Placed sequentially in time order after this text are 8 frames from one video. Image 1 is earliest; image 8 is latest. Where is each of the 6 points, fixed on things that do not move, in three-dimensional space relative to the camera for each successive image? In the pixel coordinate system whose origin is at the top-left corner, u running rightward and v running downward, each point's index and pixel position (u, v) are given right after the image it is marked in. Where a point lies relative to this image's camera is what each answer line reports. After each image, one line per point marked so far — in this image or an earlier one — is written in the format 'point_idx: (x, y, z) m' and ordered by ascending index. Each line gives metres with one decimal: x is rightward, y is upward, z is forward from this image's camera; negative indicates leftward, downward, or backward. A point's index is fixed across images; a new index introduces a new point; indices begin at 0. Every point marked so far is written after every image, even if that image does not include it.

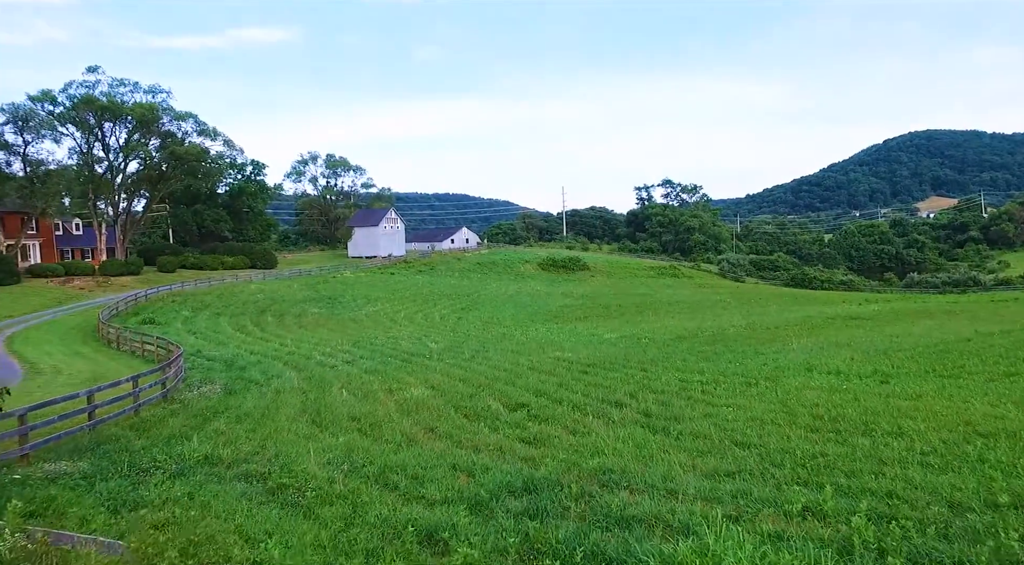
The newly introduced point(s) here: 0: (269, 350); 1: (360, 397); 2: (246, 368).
0: (-7.4, -2.1, +19.8) m
1: (-2.7, -2.1, +11.9) m
2: (-6.2, -2.0, +15.2) m
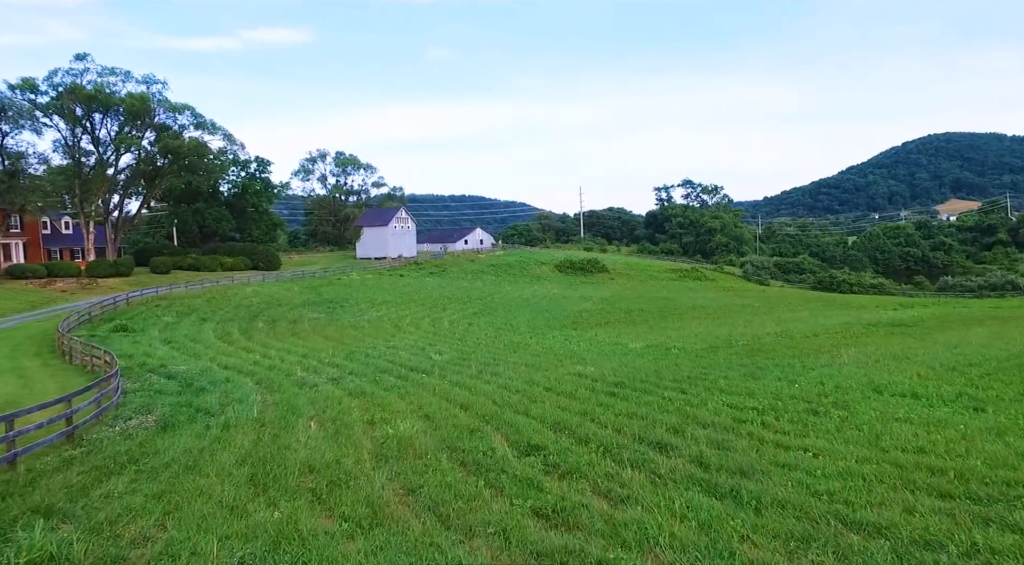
0: (-7.0, -2.1, +17.4) m
1: (-2.6, -2.1, +9.3) m
2: (-6.0, -2.0, +12.7) m
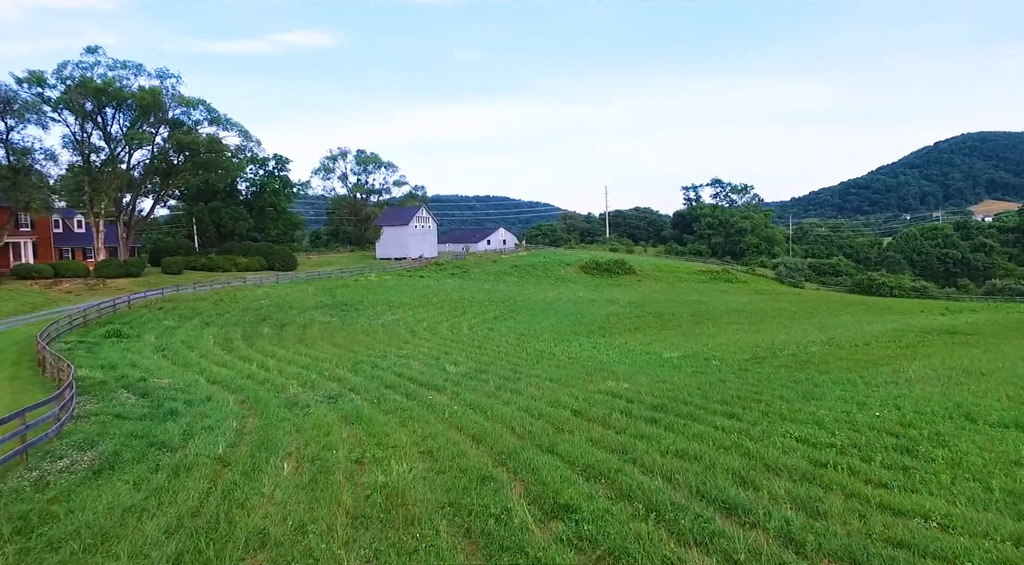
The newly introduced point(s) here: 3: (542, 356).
0: (-6.5, -2.2, +15.6) m
1: (-2.3, -2.2, +7.4) m
2: (-5.6, -2.1, +10.9) m
3: (+0.9, -2.2, +19.6) m
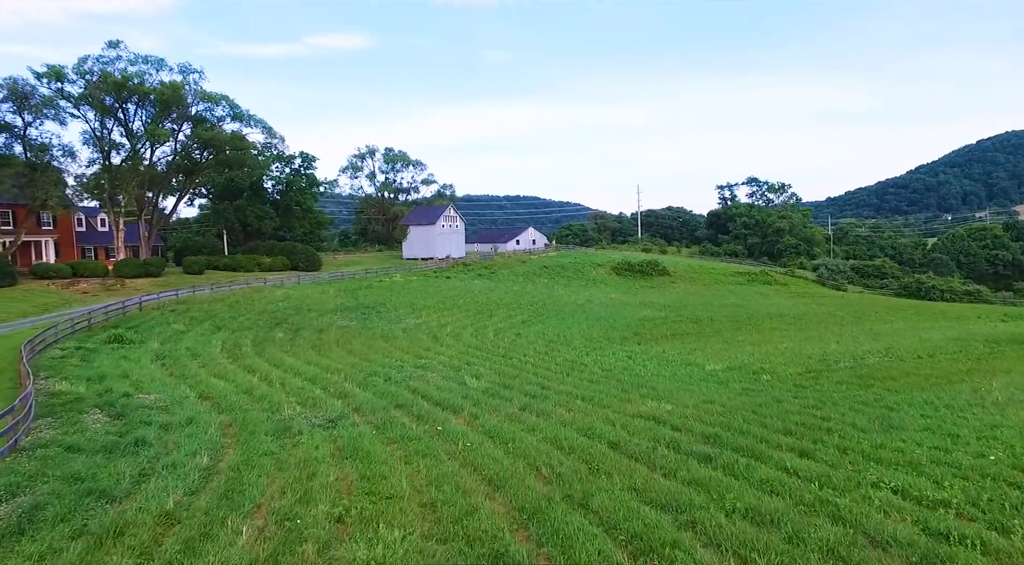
0: (-5.9, -2.3, +14.1) m
1: (-2.1, -2.3, +5.7) m
2: (-5.2, -2.2, +9.4) m
3: (+1.7, -2.3, +17.8) m
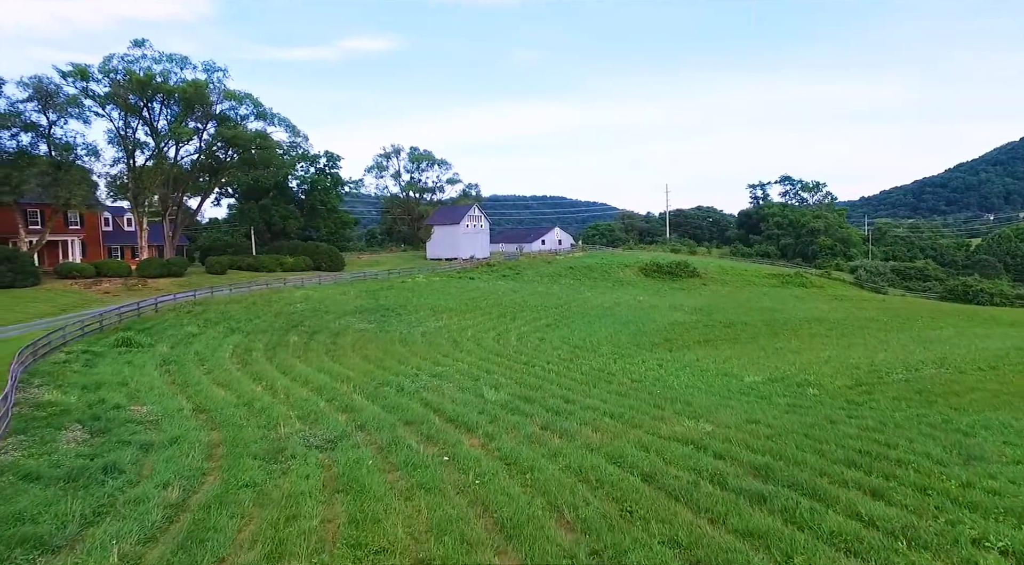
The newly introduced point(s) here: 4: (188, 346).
0: (-5.5, -2.3, +13.1) m
1: (-2.0, -2.4, +4.6) m
2: (-5.0, -2.3, +8.4) m
3: (+2.3, -2.4, +16.5) m
4: (-9.9, -1.9, +19.9) m
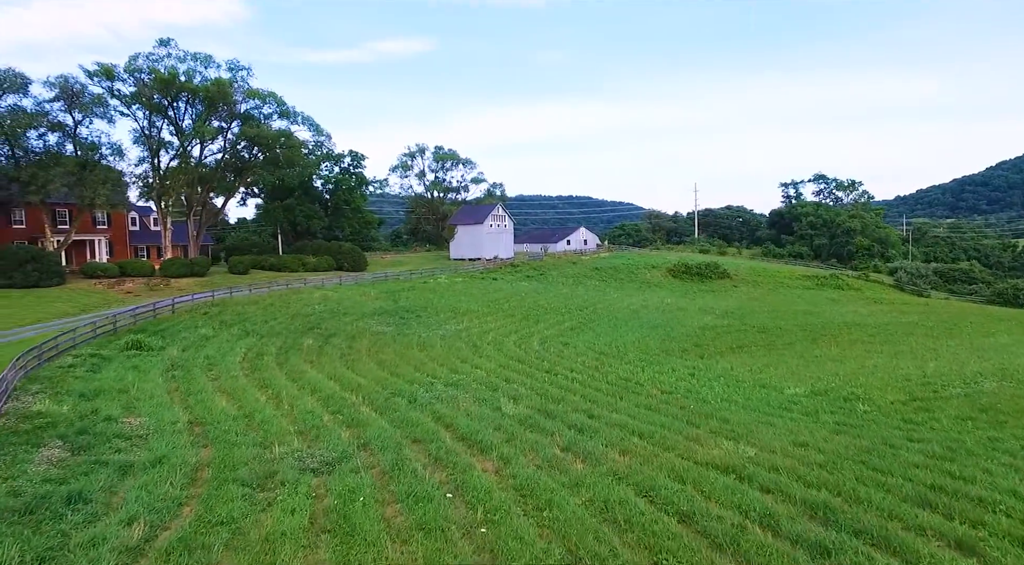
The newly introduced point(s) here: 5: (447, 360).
0: (-5.1, -2.4, +12.3) m
1: (-2.0, -2.5, +3.6) m
2: (-4.8, -2.3, +7.5) m
3: (+2.7, -2.5, +15.4) m
4: (-9.2, -2.0, +19.3) m
5: (-1.9, -2.3, +19.2) m
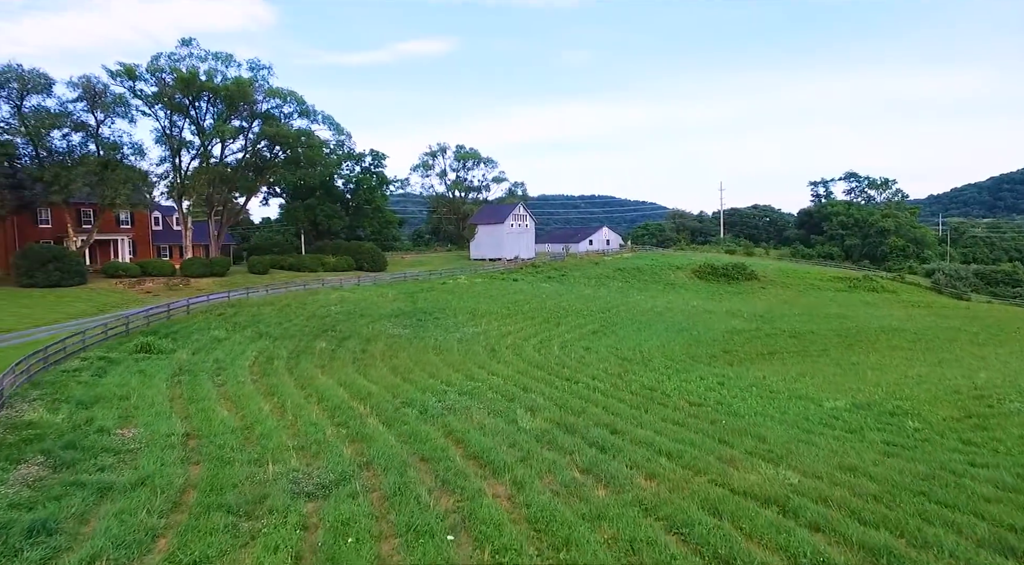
0: (-4.8, -2.5, +11.6) m
1: (-2.0, -2.6, +2.8) m
2: (-4.7, -2.4, +6.9) m
3: (+3.2, -2.6, +14.4) m
4: (-8.7, -2.0, +18.7) m
5: (-1.4, -2.3, +18.4) m
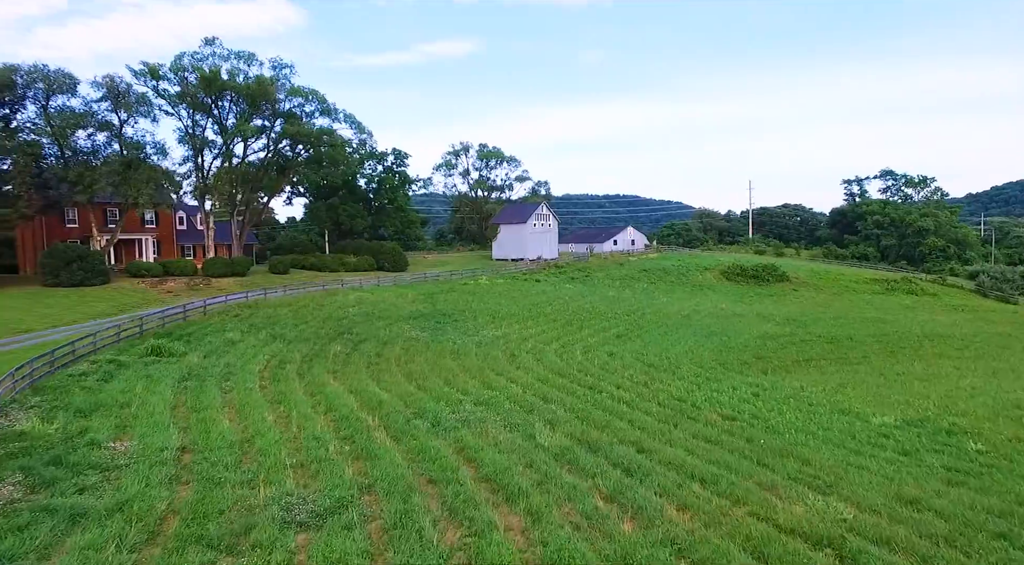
0: (-4.5, -2.5, +10.9) m
1: (-2.1, -2.6, +2.1) m
2: (-4.6, -2.5, +6.2) m
3: (+3.6, -2.7, +13.4) m
4: (-8.1, -2.0, +18.2) m
5: (-0.8, -2.4, +17.6) m
